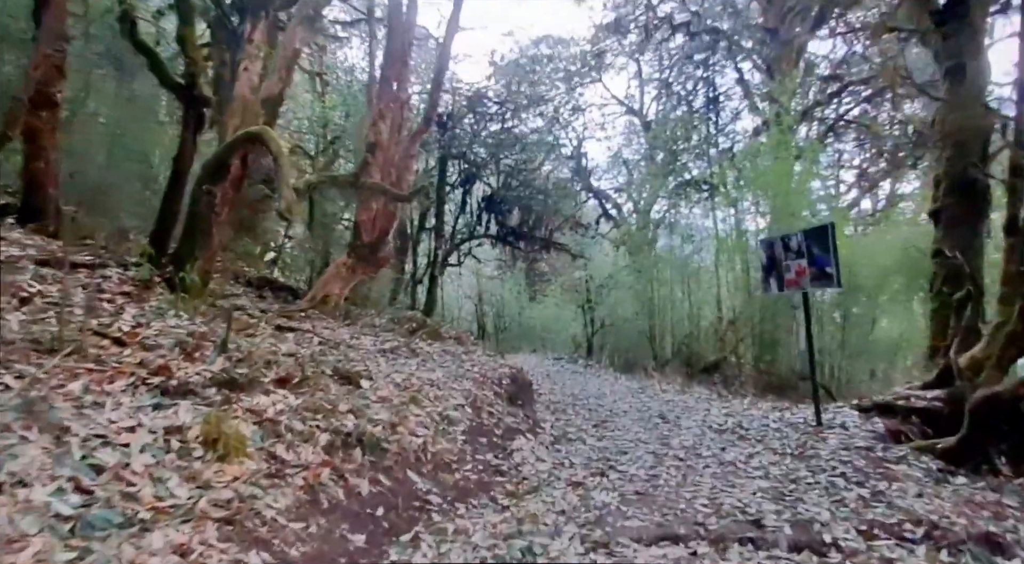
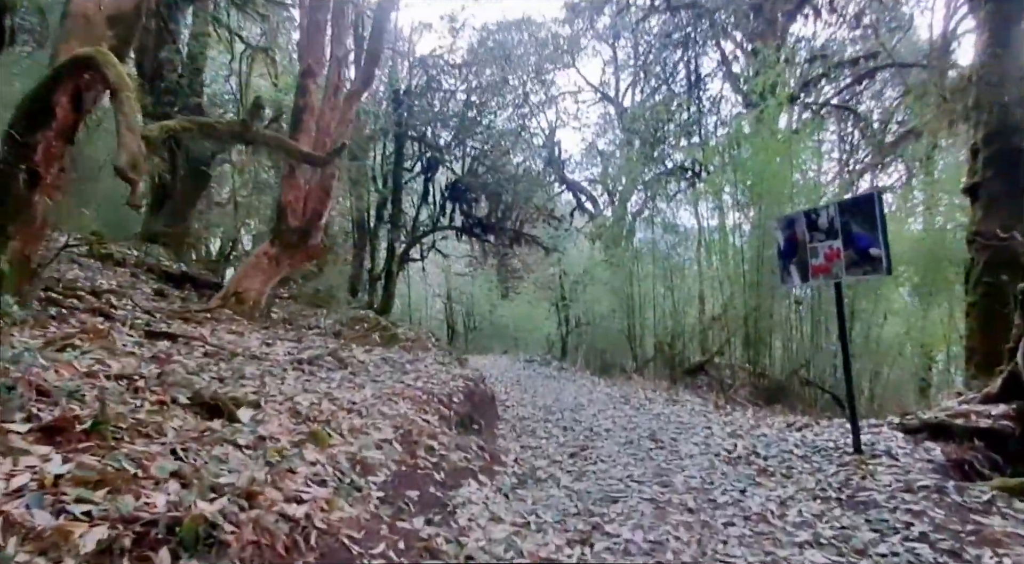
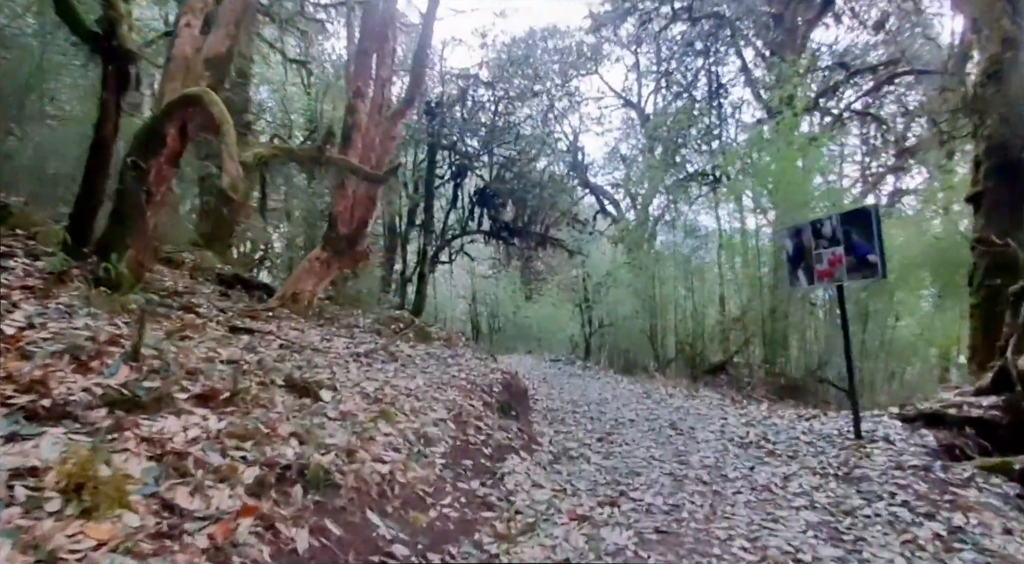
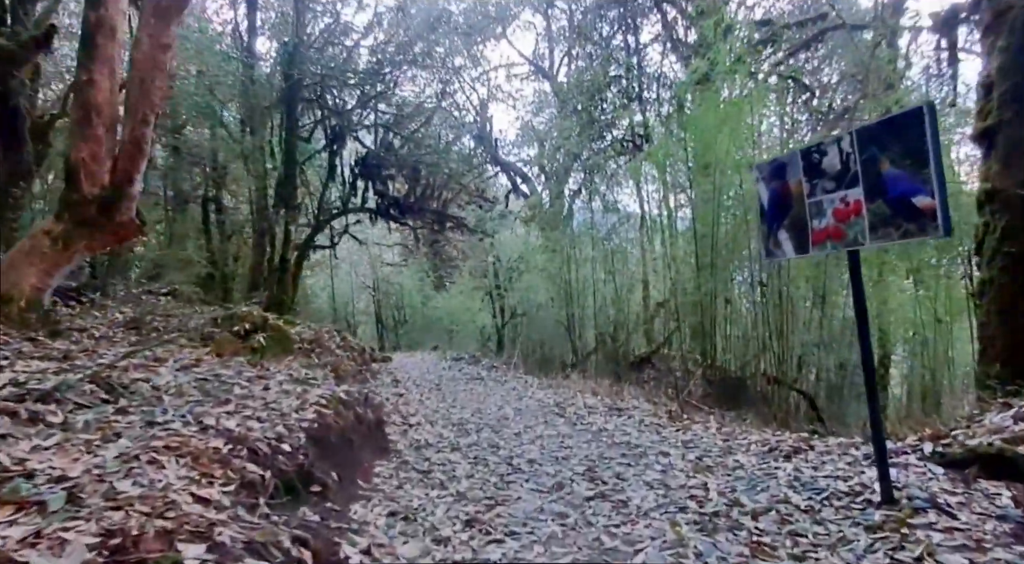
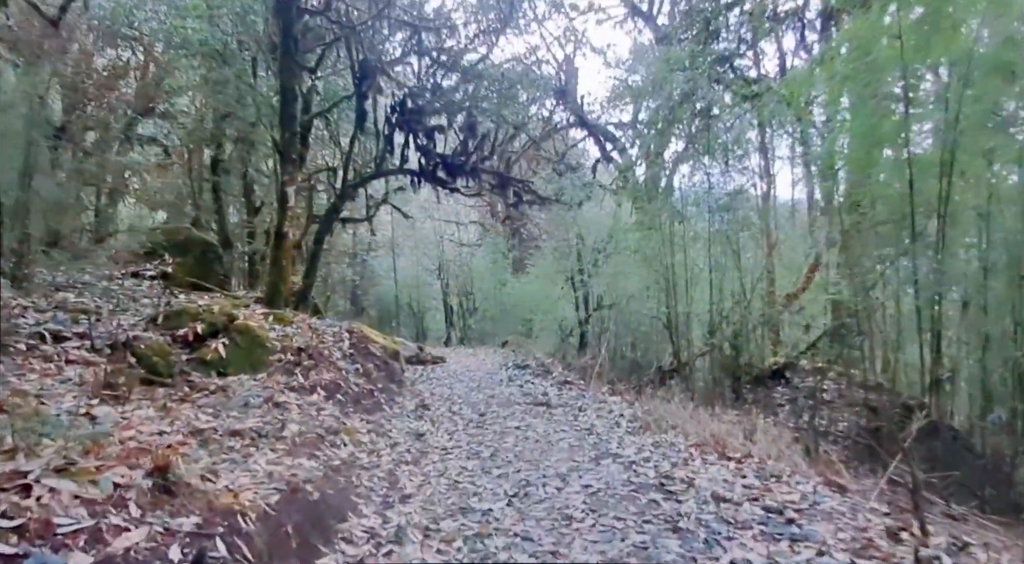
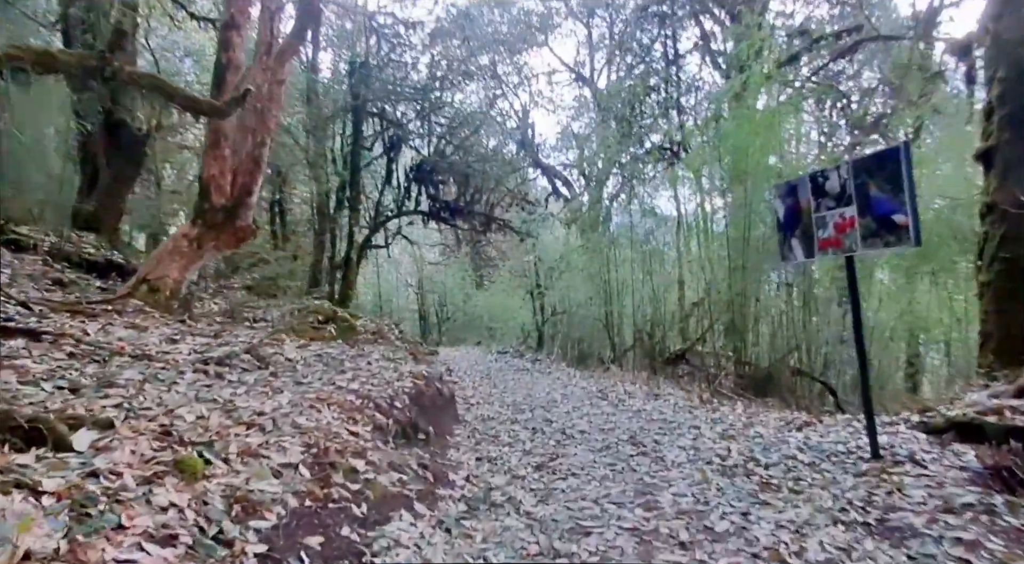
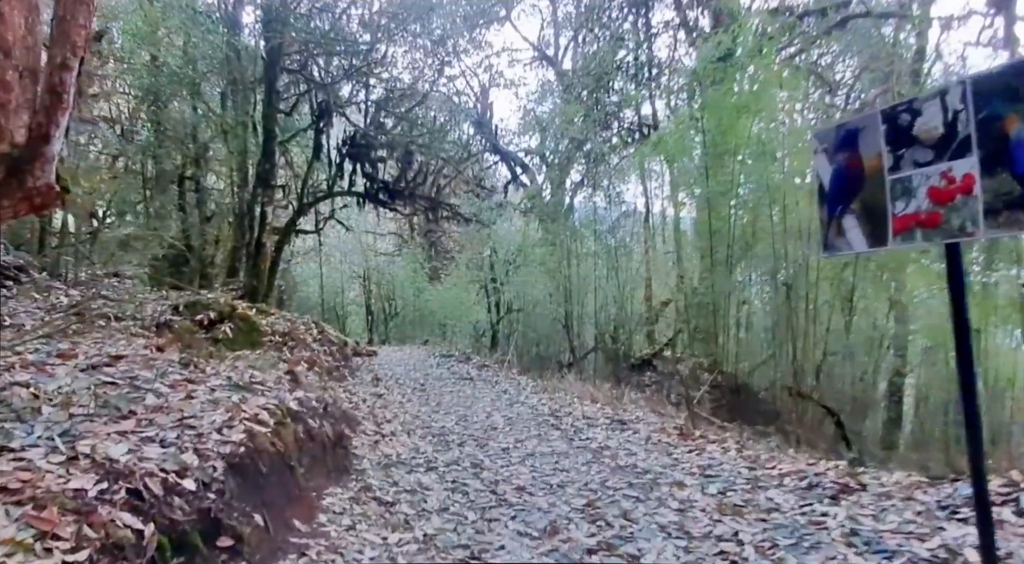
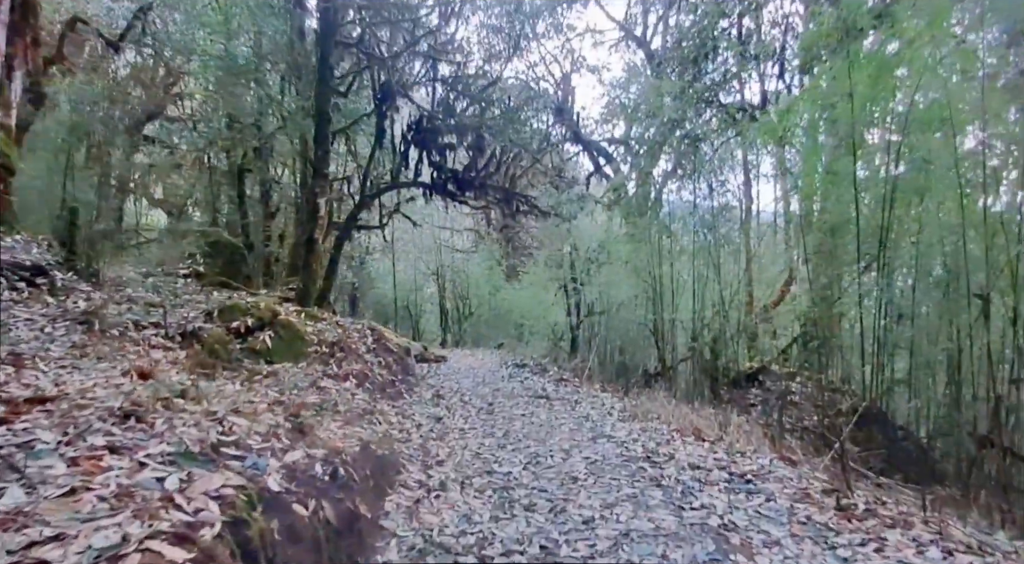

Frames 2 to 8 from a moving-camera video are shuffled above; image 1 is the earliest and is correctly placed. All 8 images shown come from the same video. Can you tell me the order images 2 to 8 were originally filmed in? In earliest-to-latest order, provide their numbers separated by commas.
3, 2, 6, 4, 7, 8, 5
